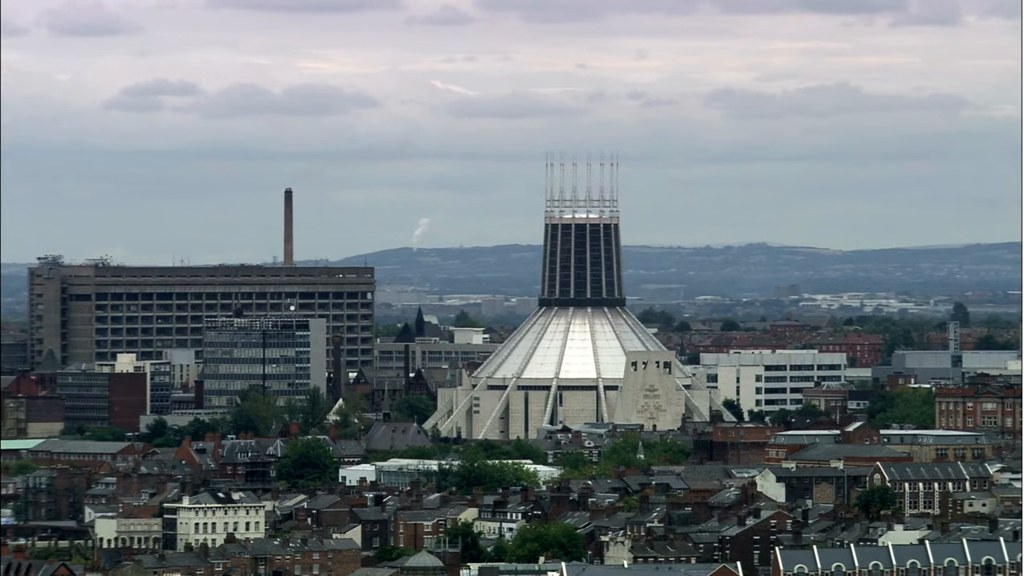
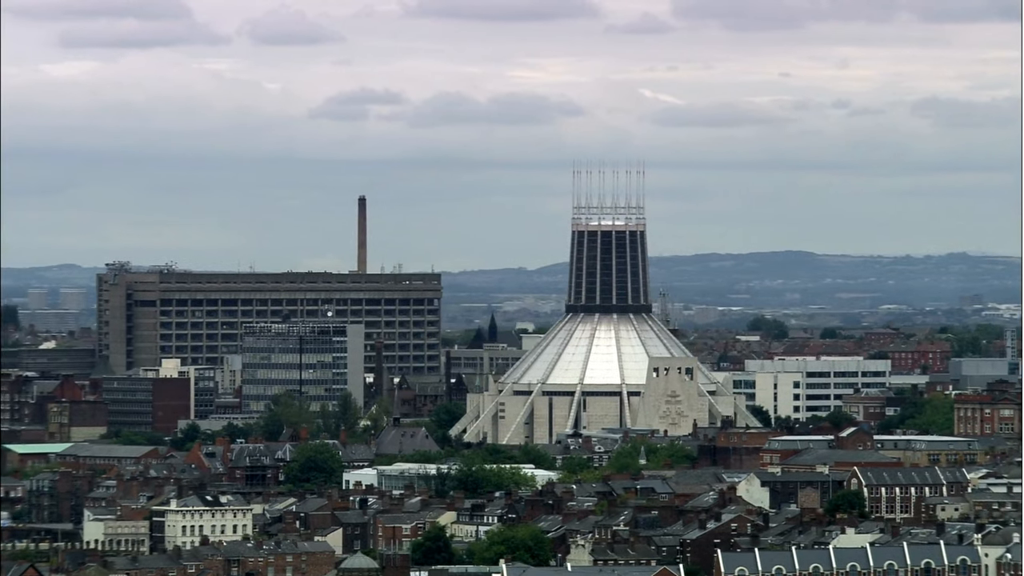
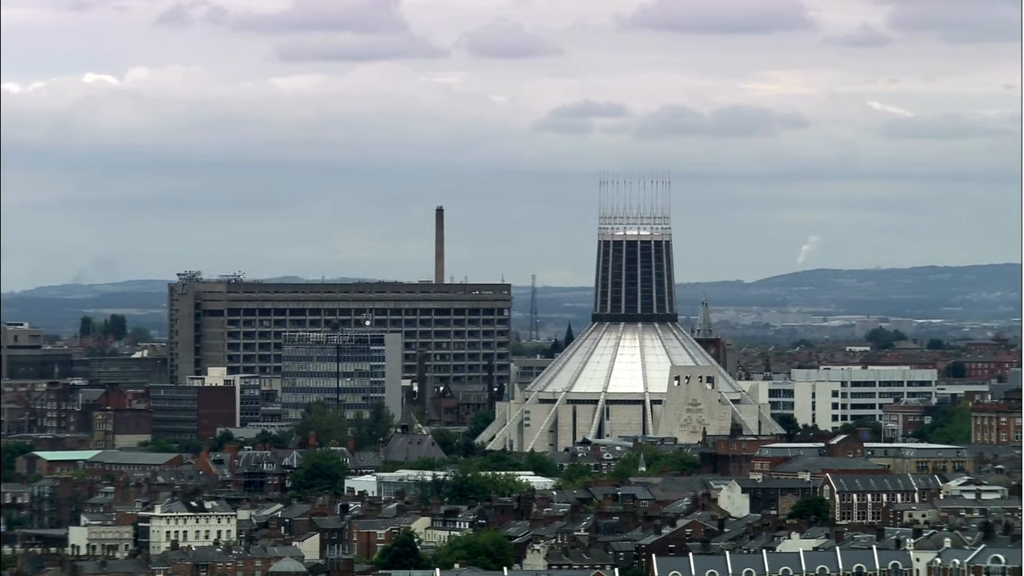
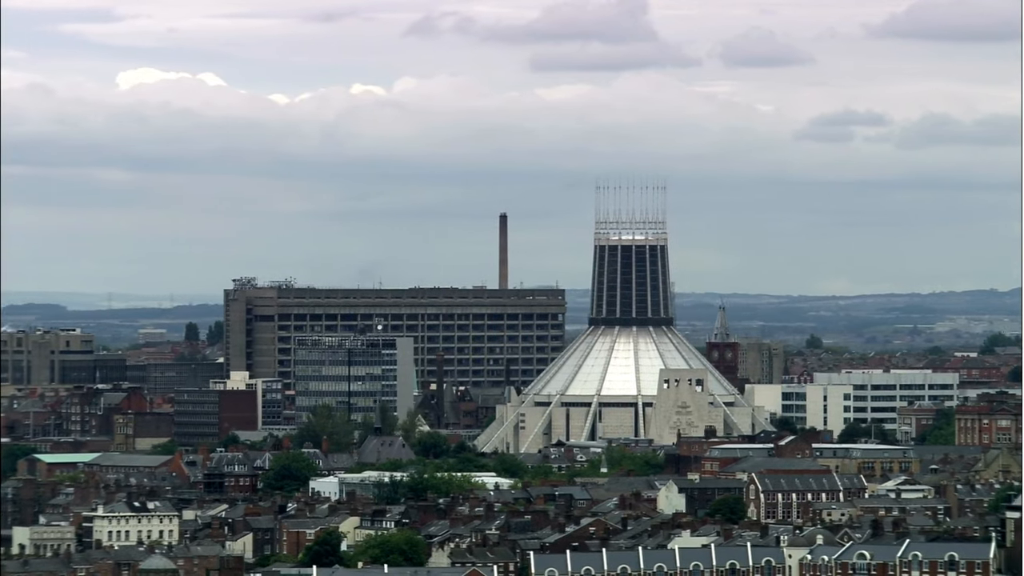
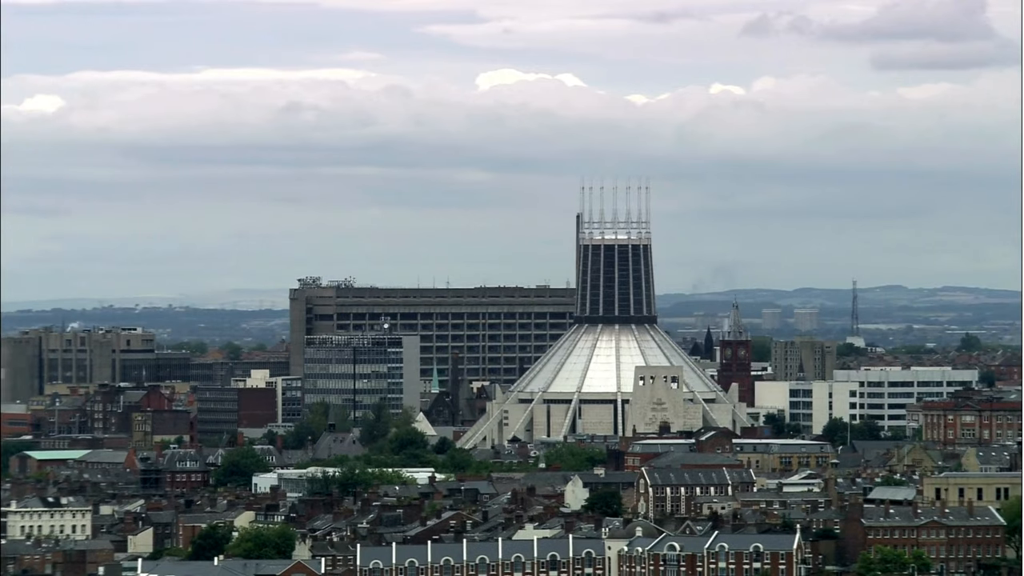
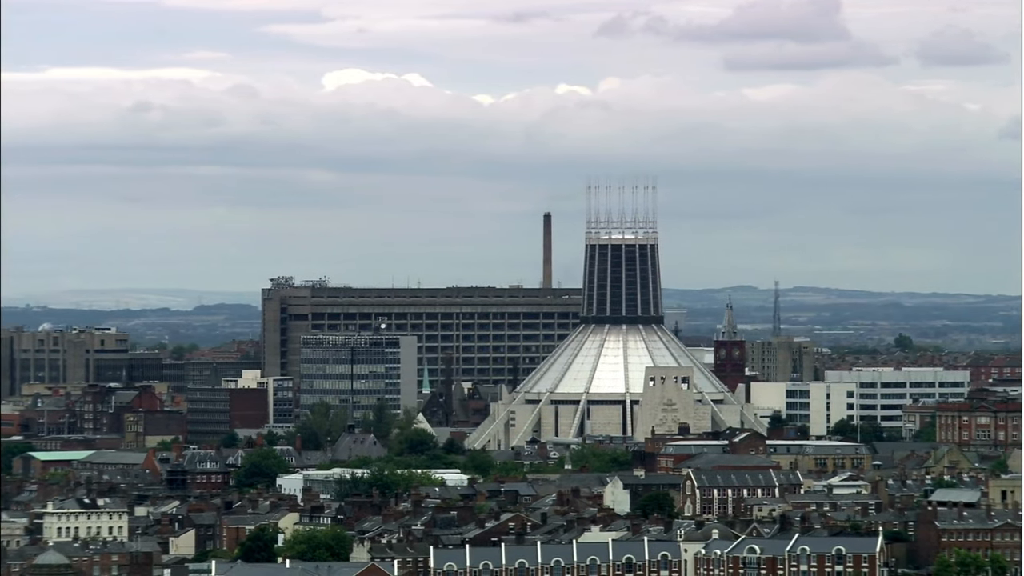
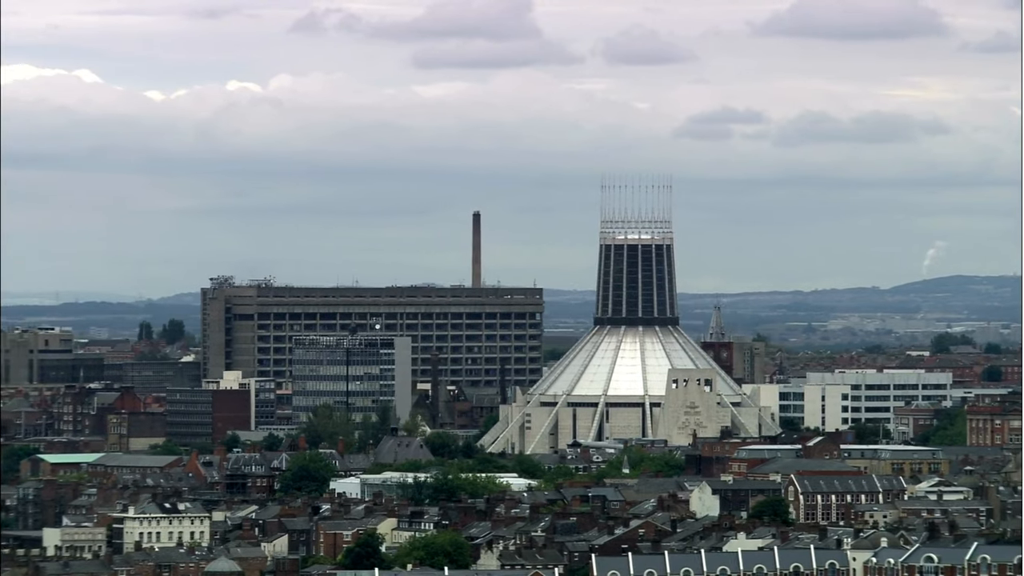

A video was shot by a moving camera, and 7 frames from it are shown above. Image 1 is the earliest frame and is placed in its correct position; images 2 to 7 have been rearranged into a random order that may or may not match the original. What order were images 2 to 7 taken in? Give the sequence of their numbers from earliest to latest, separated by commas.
2, 3, 7, 4, 6, 5
